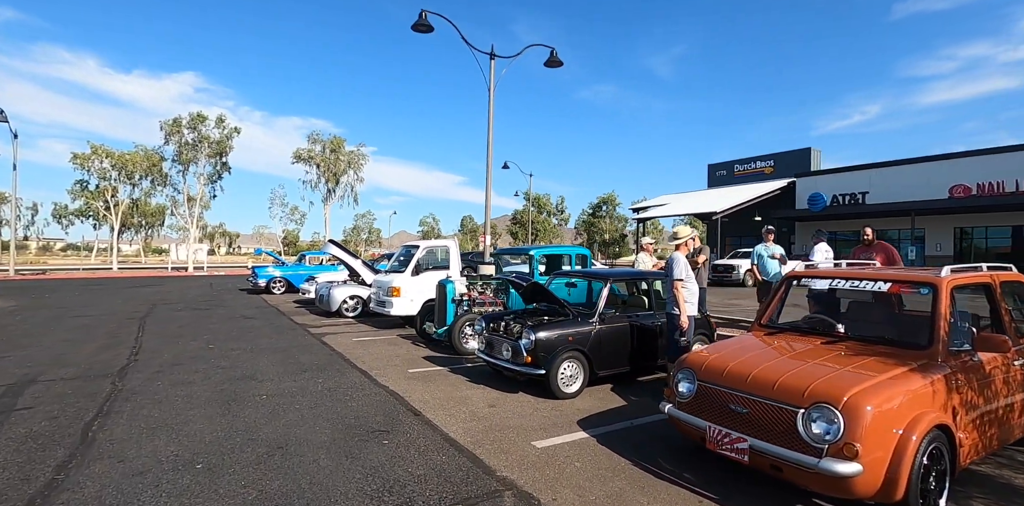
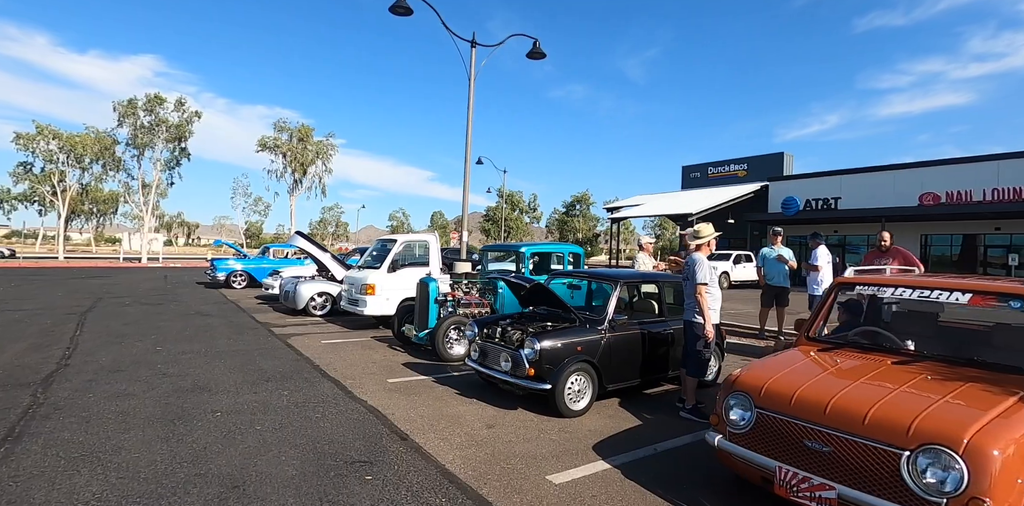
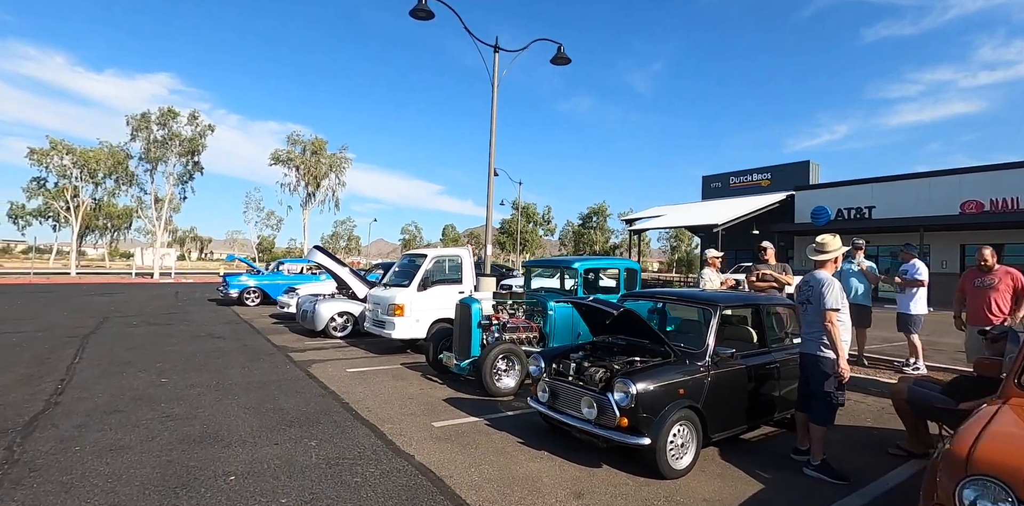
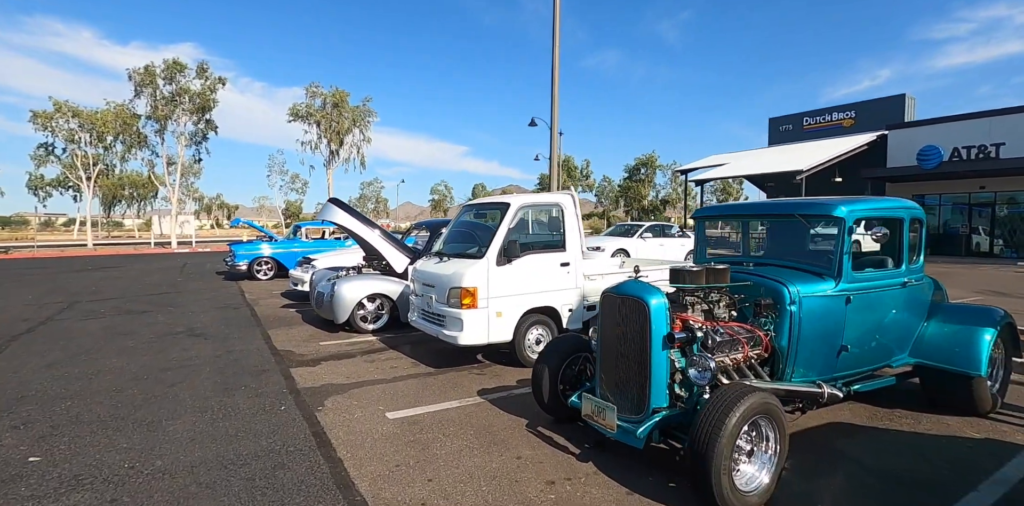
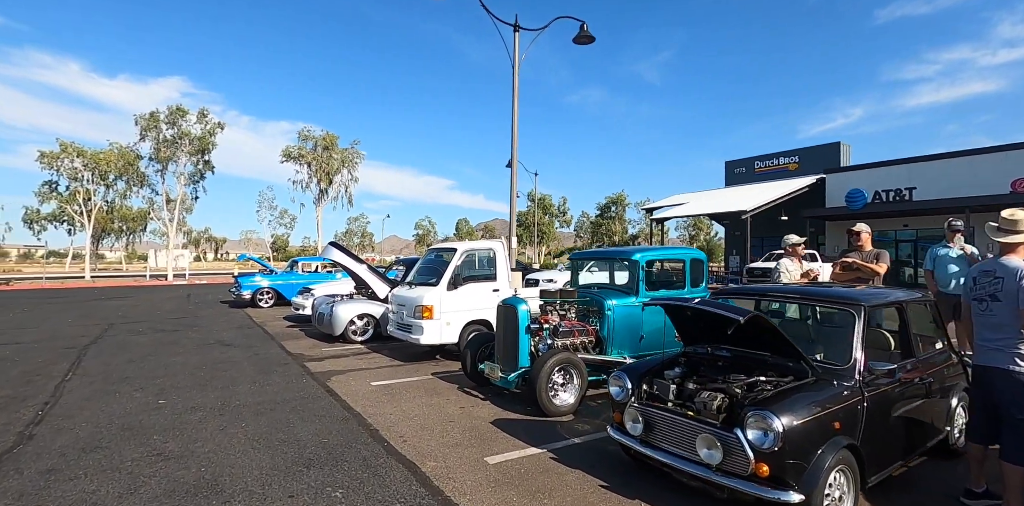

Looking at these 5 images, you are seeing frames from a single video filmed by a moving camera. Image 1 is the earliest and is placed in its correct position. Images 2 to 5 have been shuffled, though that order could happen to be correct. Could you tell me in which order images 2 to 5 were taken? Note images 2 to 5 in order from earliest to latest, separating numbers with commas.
2, 3, 5, 4
